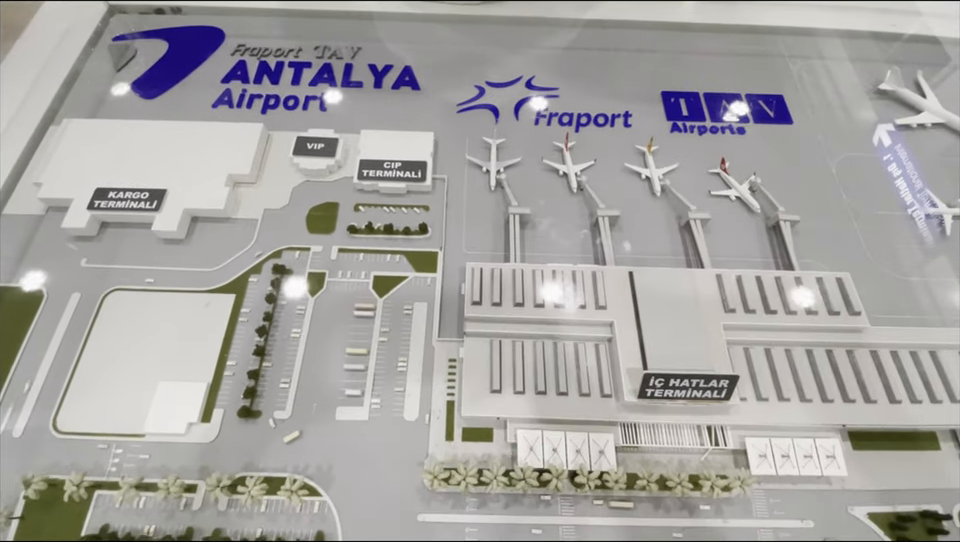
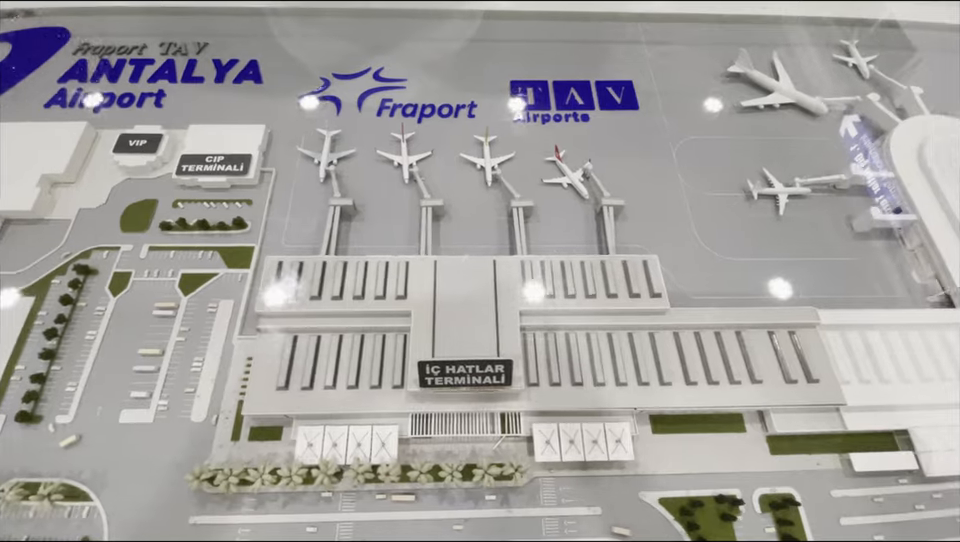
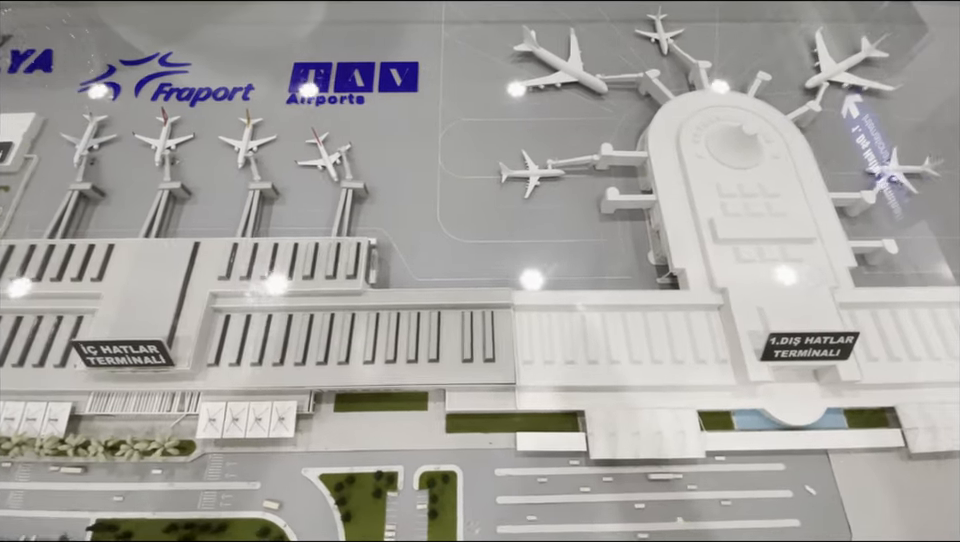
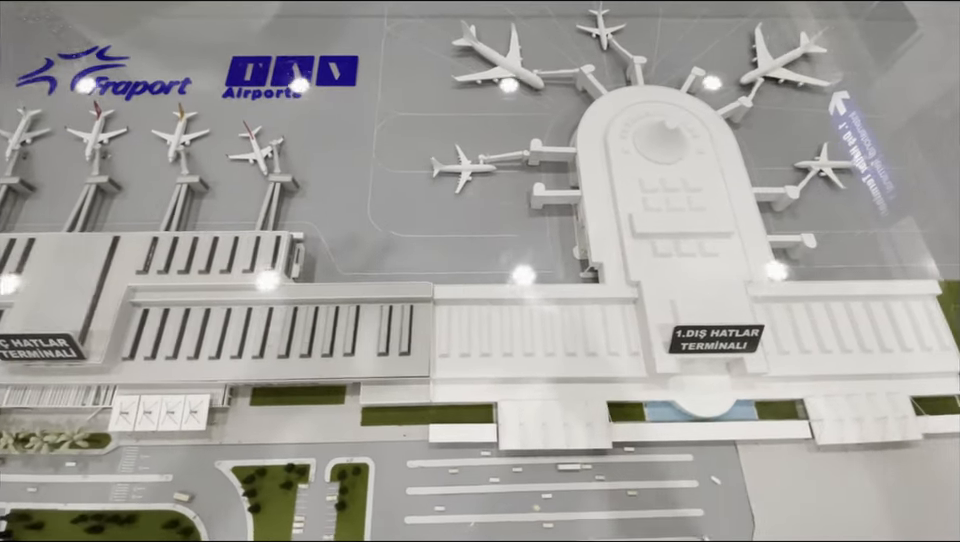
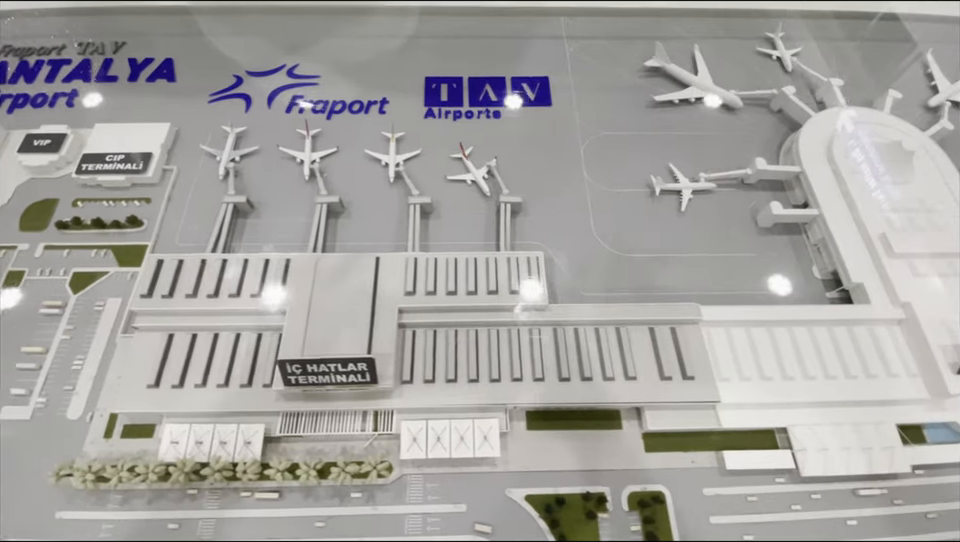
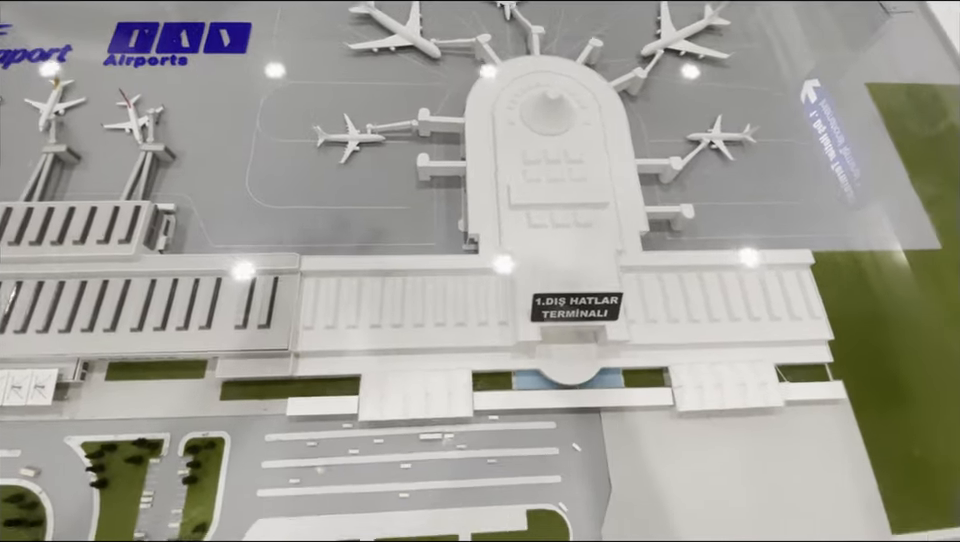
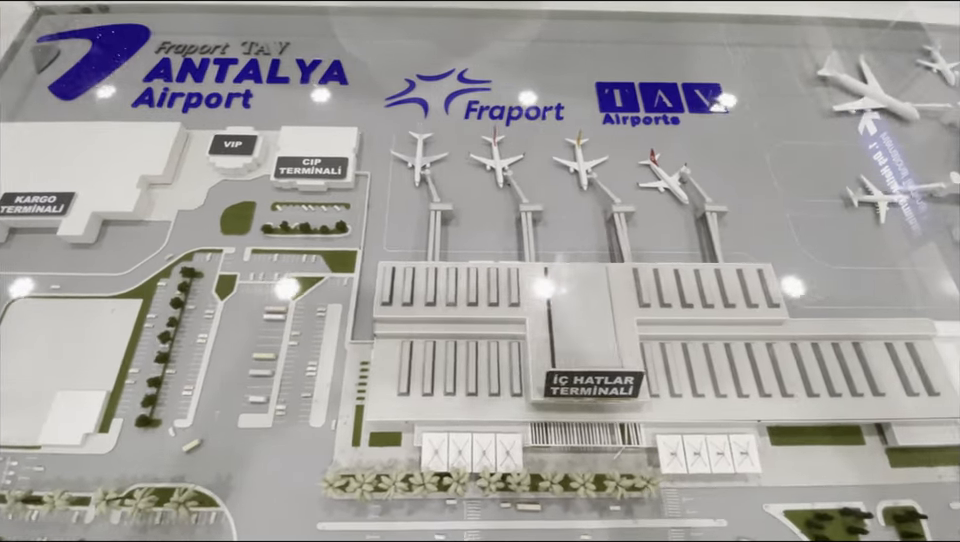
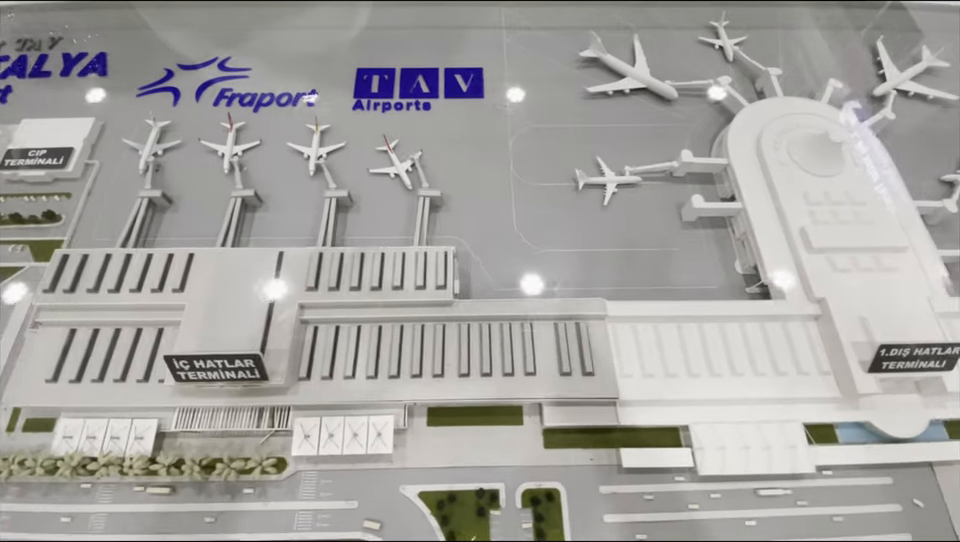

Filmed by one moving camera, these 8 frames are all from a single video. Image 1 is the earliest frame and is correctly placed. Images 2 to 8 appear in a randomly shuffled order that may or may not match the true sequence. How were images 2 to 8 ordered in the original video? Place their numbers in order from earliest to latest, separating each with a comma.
7, 2, 5, 8, 3, 4, 6
